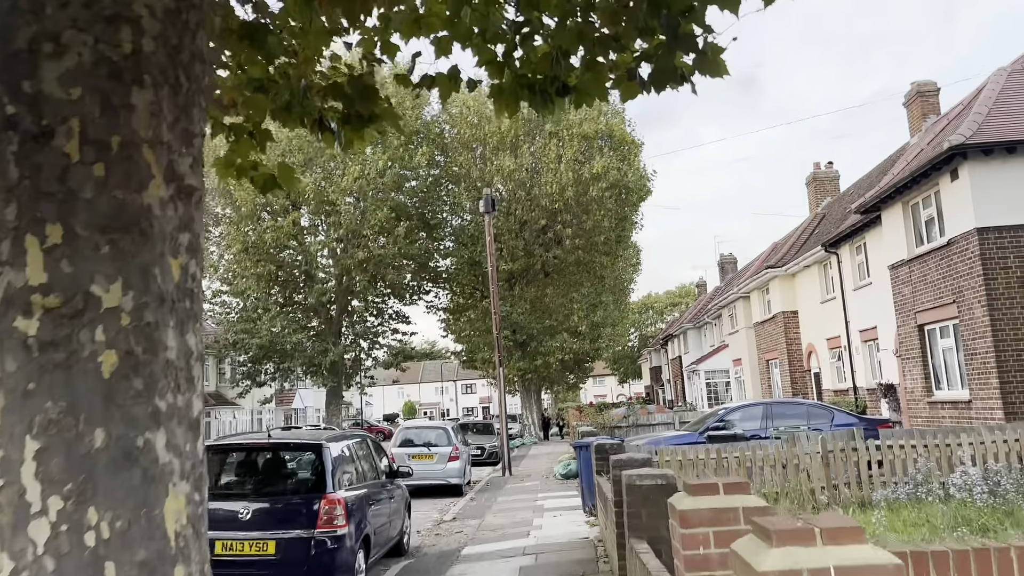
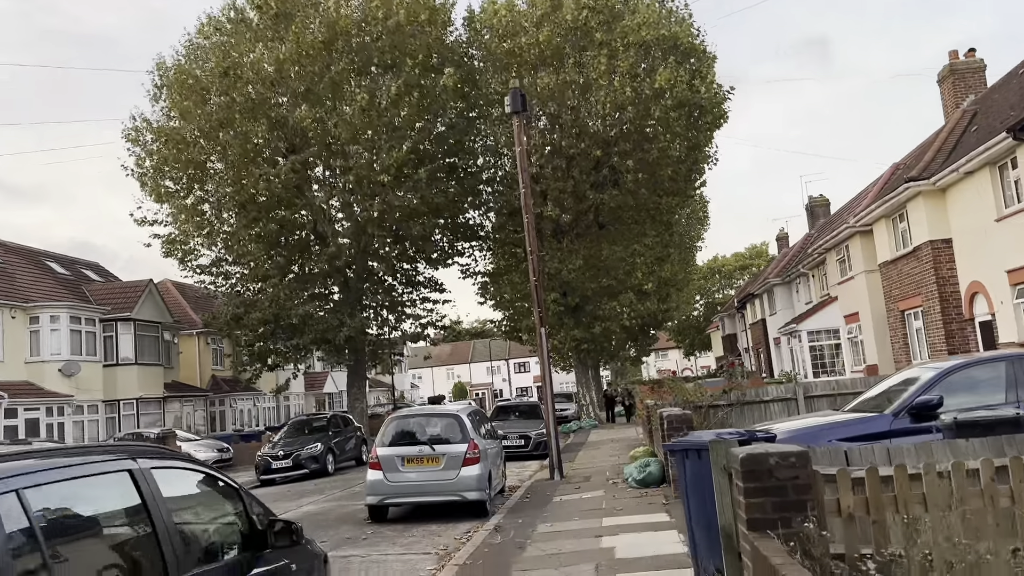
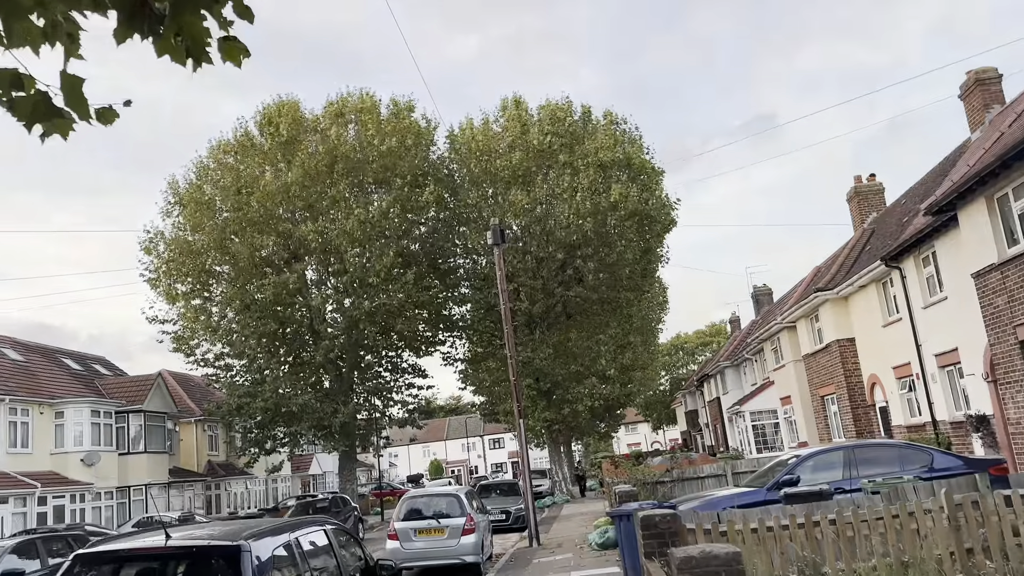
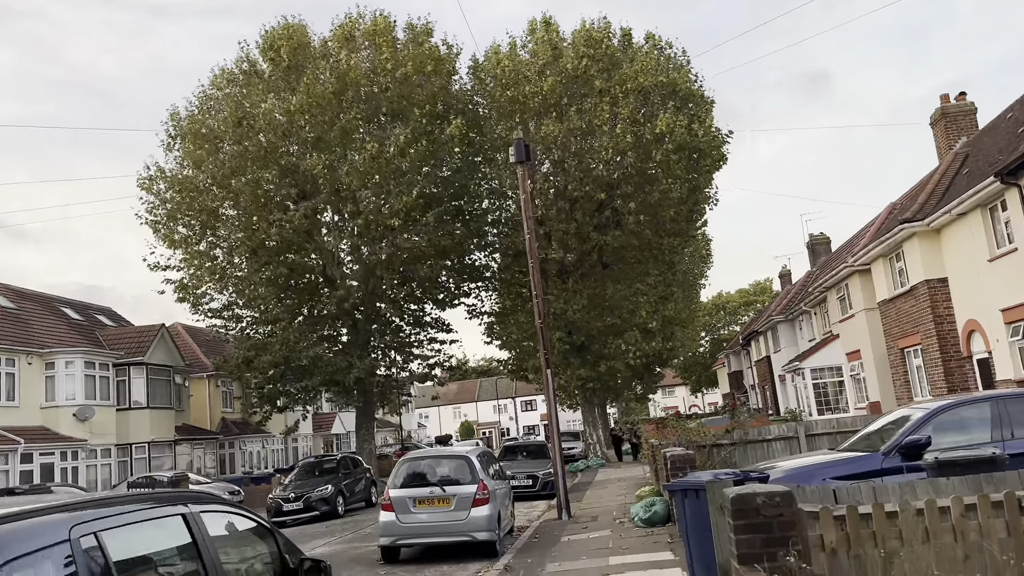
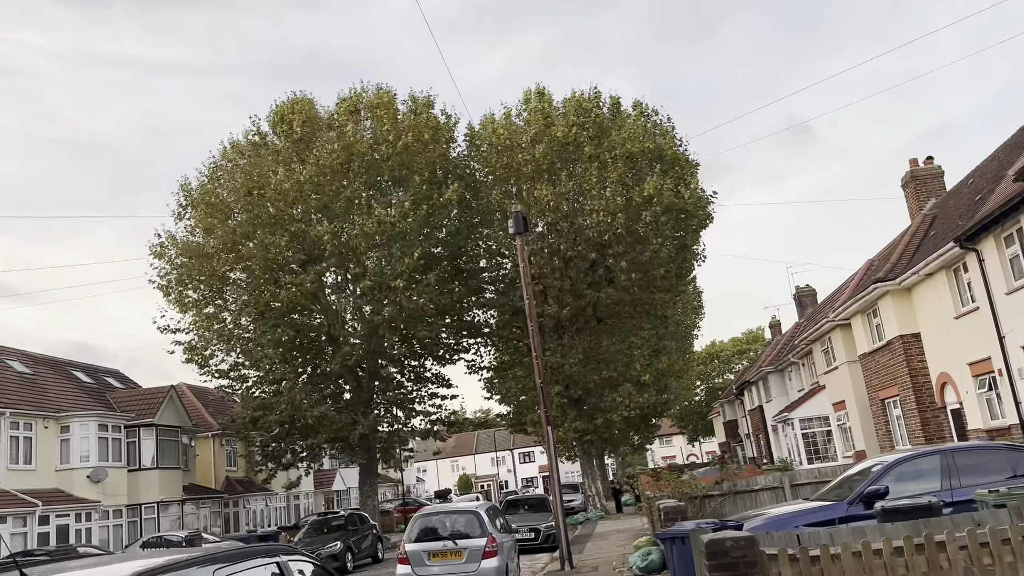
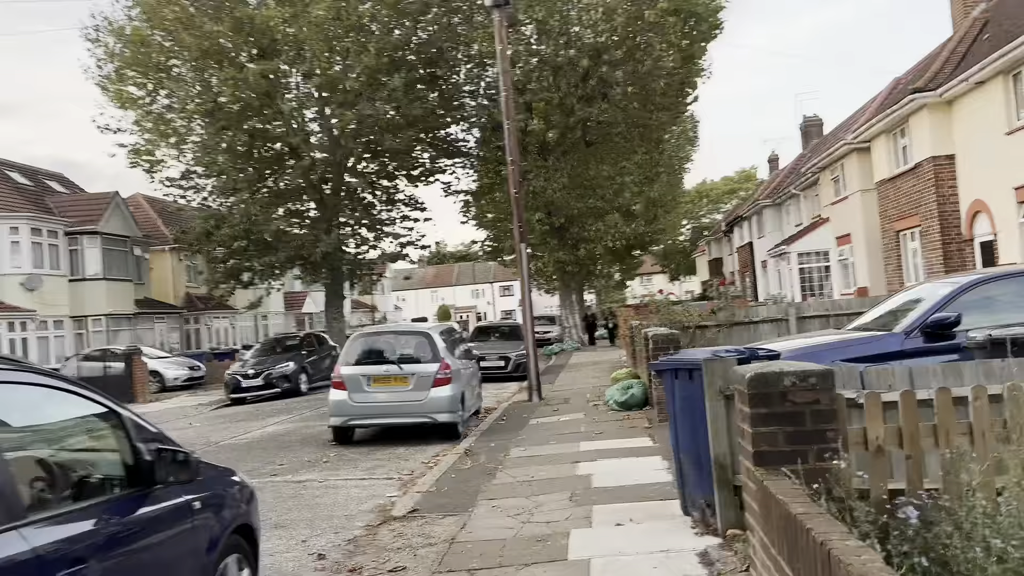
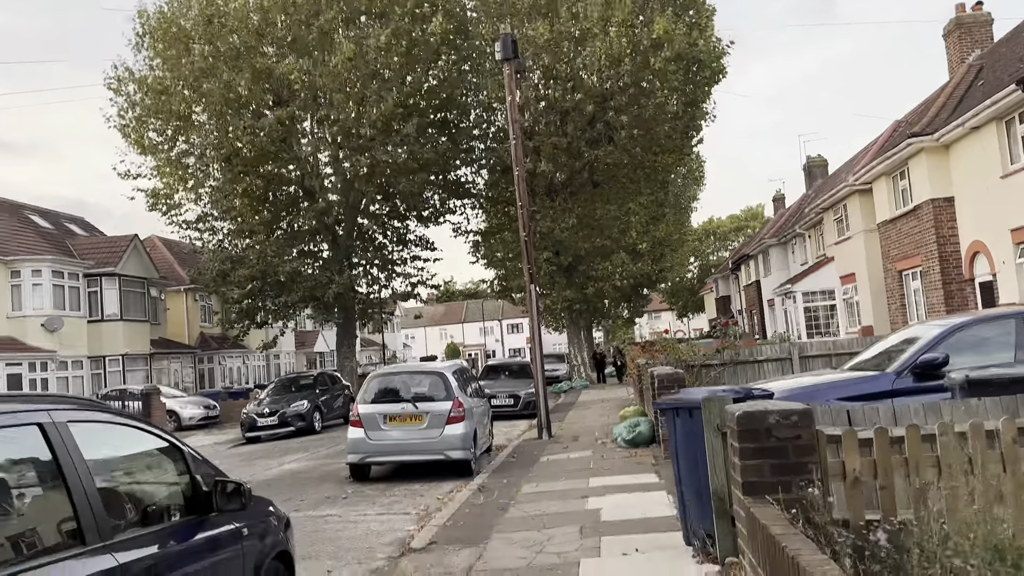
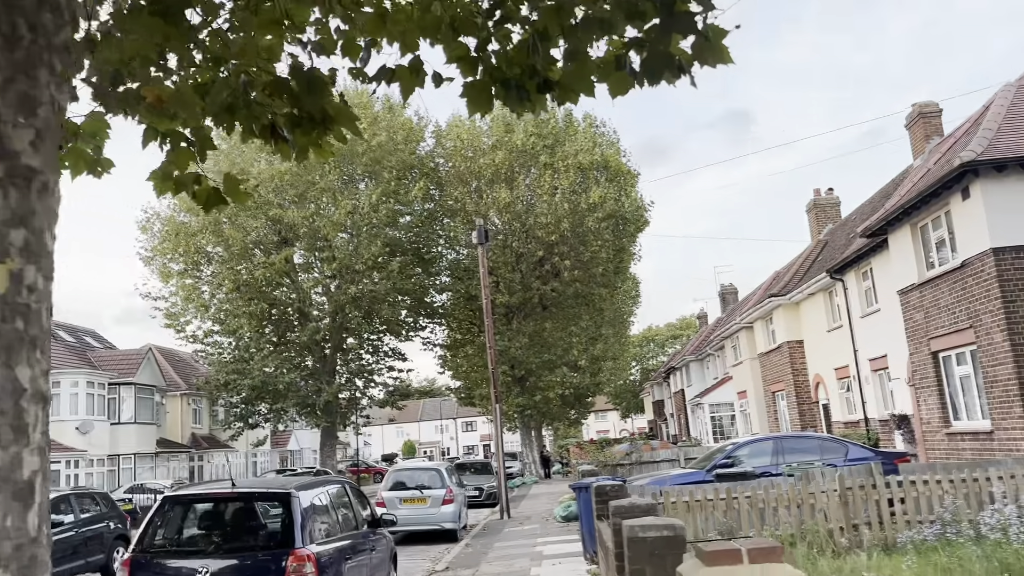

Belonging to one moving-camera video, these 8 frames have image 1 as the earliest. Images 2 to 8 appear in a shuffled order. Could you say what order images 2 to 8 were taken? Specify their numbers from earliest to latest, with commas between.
8, 3, 5, 4, 2, 7, 6
